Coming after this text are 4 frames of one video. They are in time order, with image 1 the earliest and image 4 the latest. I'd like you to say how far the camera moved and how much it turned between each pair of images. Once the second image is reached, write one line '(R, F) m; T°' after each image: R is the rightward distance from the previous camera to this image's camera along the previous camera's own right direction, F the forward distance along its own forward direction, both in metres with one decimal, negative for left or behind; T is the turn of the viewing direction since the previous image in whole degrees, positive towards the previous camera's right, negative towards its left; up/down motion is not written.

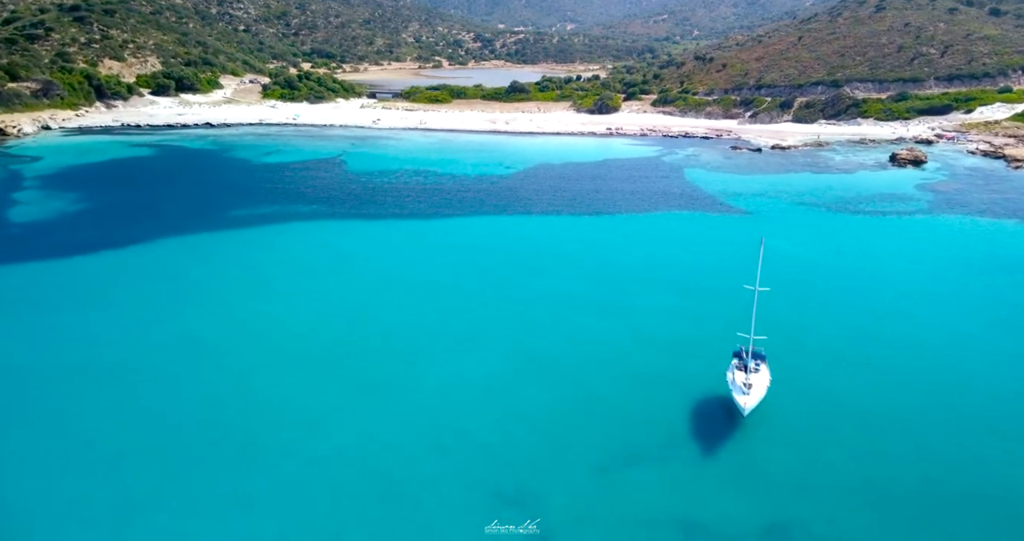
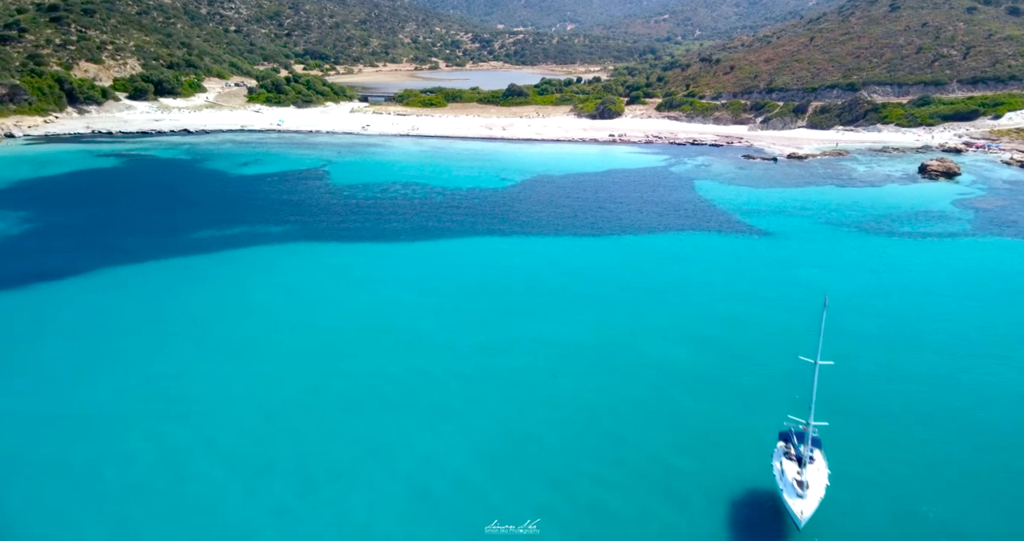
(+0.2, +2.8) m; 0°
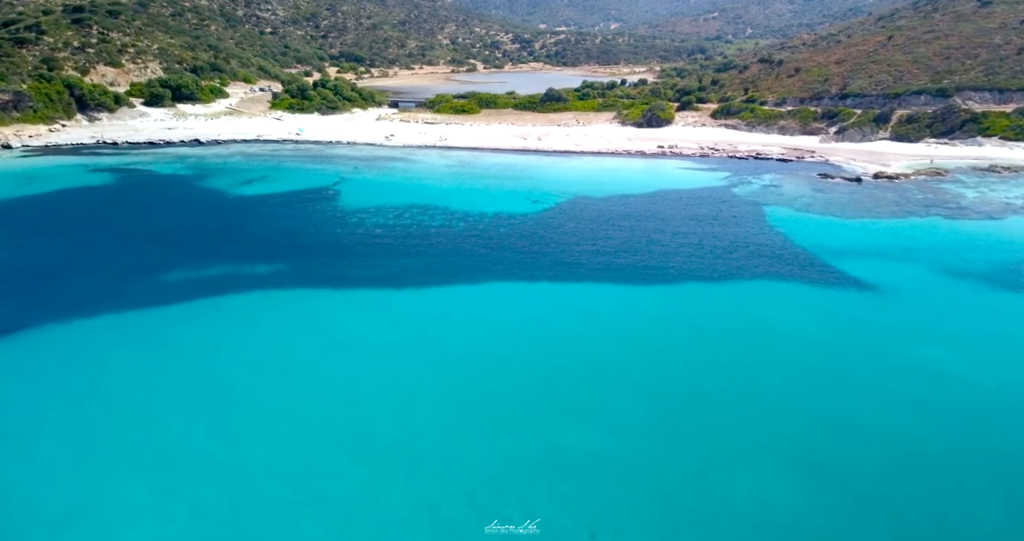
(+0.2, +4.6) m; -4°
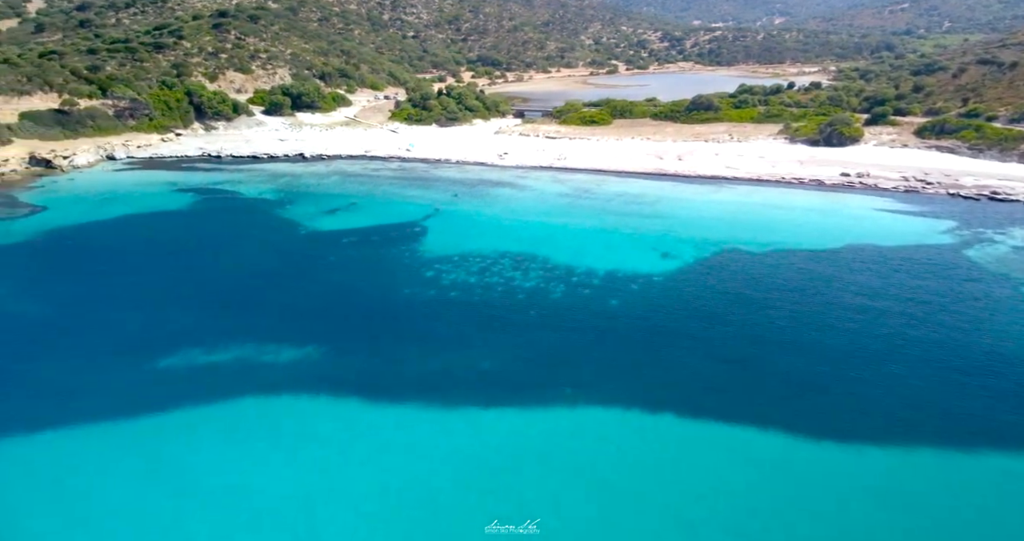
(+0.1, +6.8) m; -14°
